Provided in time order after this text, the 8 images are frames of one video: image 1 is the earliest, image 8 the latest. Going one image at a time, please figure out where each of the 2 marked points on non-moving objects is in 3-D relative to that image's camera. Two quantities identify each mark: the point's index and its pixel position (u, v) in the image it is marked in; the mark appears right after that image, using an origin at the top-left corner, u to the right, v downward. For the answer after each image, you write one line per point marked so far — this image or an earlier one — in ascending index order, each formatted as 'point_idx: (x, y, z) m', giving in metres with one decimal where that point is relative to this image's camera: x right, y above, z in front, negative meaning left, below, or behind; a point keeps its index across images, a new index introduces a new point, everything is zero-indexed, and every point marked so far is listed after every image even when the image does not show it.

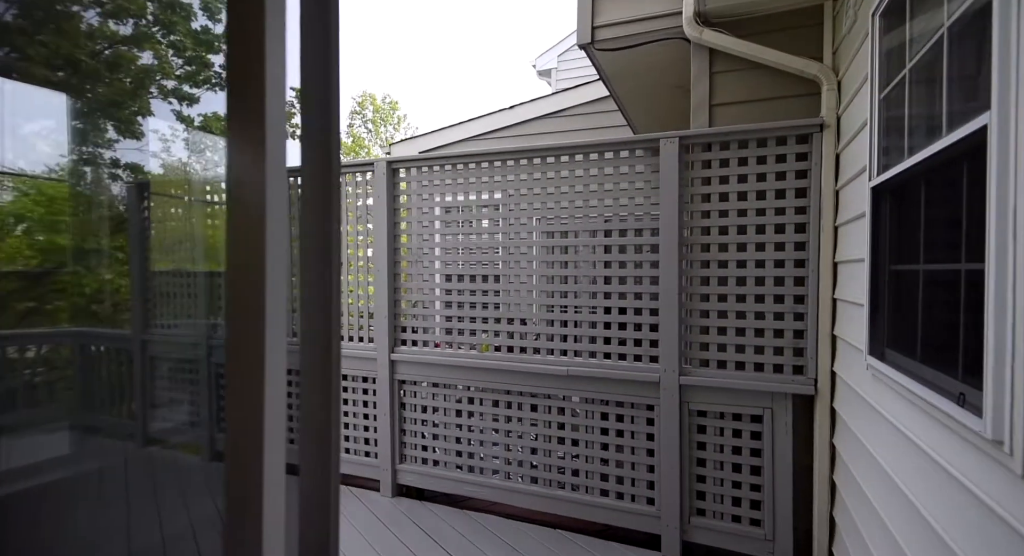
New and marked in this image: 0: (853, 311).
0: (+1.2, -0.1, +1.8) m
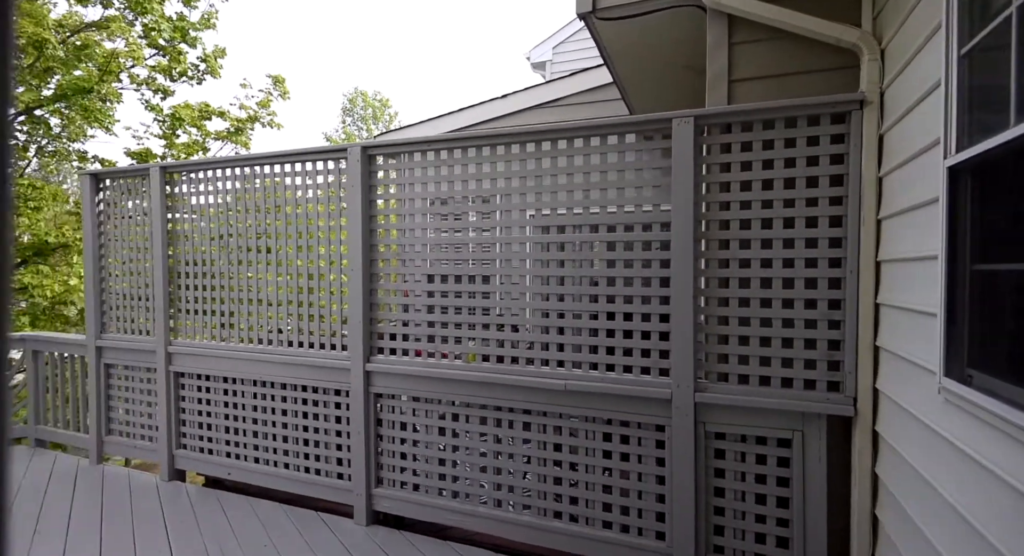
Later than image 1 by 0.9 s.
0: (+1.2, -0.1, +1.5) m
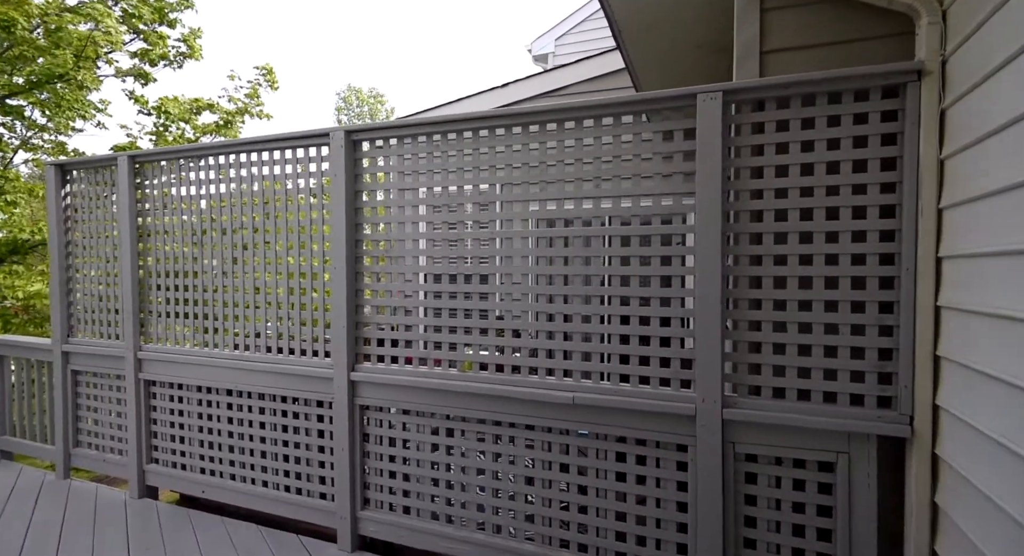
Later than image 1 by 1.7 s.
0: (+1.2, -0.1, +1.2) m
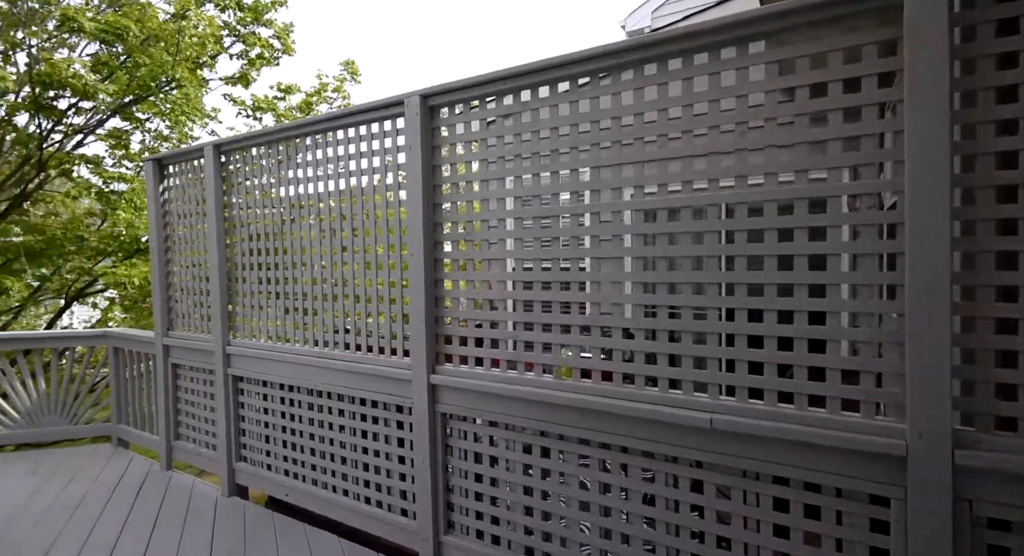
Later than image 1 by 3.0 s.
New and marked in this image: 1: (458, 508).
0: (+1.3, -0.1, +0.6) m
1: (-0.2, -0.9, +2.1) m
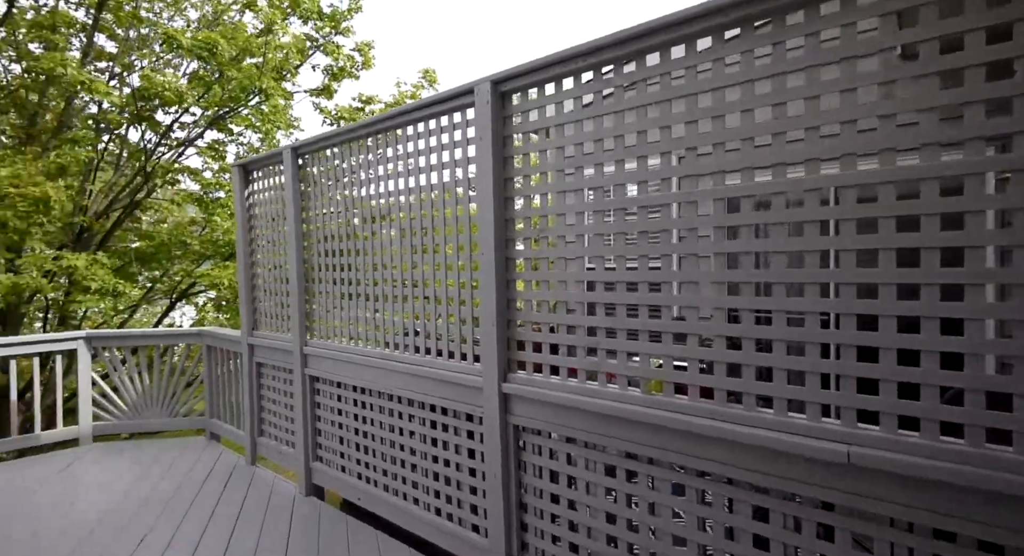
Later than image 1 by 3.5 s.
0: (+1.4, -0.1, +0.2) m
1: (+0.1, -0.9, +1.9) m
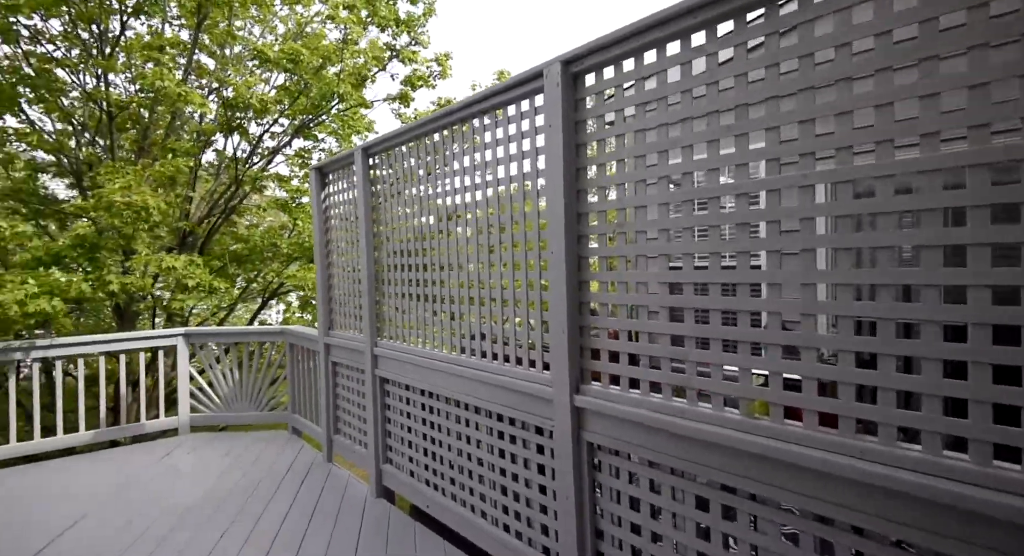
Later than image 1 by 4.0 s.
0: (+1.4, -0.1, -0.1) m
1: (+0.3, -0.9, +1.7) m
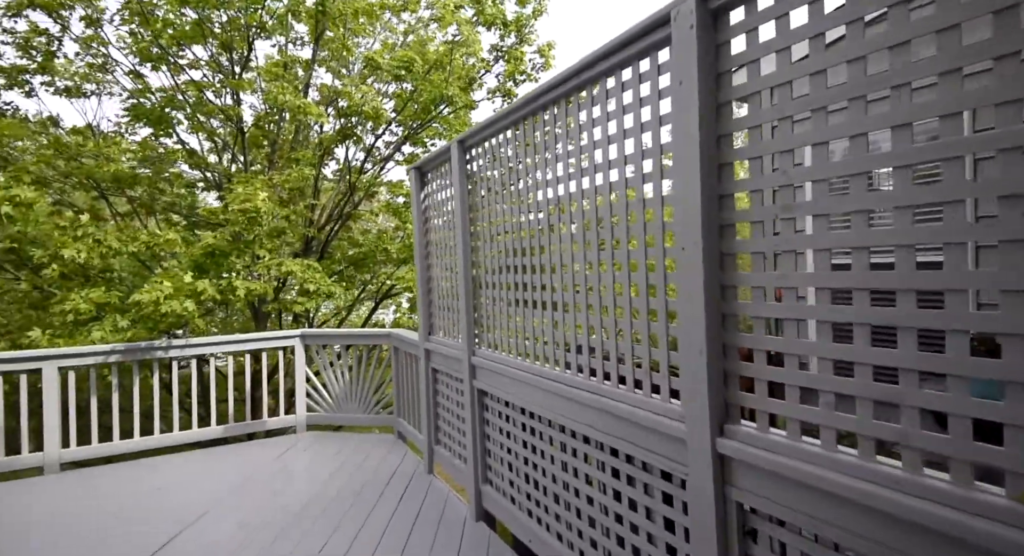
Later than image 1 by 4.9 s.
0: (+1.3, -0.1, -0.7) m
1: (+0.6, -0.9, +1.3) m
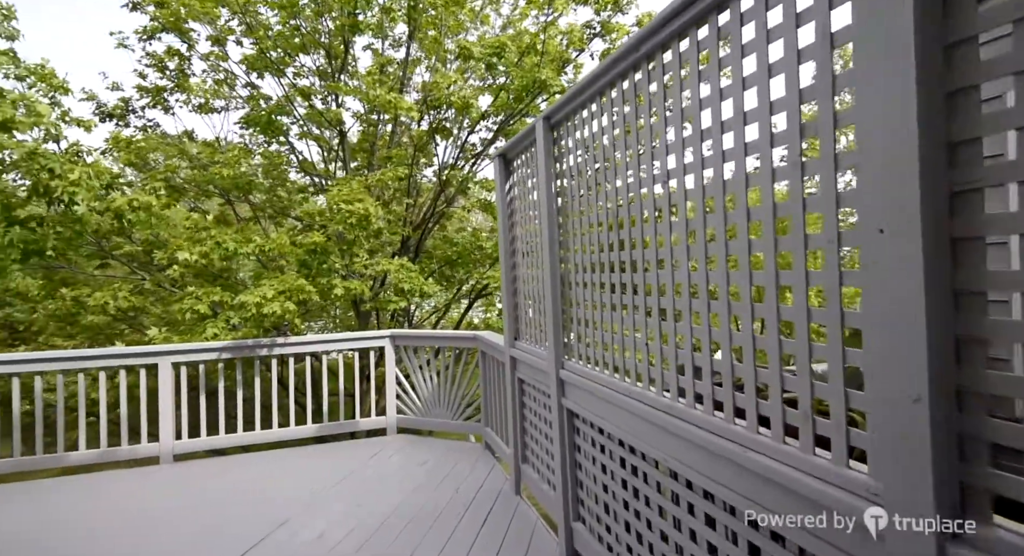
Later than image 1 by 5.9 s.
0: (+1.0, -0.1, -1.4) m
1: (+0.8, -0.9, +0.8) m
